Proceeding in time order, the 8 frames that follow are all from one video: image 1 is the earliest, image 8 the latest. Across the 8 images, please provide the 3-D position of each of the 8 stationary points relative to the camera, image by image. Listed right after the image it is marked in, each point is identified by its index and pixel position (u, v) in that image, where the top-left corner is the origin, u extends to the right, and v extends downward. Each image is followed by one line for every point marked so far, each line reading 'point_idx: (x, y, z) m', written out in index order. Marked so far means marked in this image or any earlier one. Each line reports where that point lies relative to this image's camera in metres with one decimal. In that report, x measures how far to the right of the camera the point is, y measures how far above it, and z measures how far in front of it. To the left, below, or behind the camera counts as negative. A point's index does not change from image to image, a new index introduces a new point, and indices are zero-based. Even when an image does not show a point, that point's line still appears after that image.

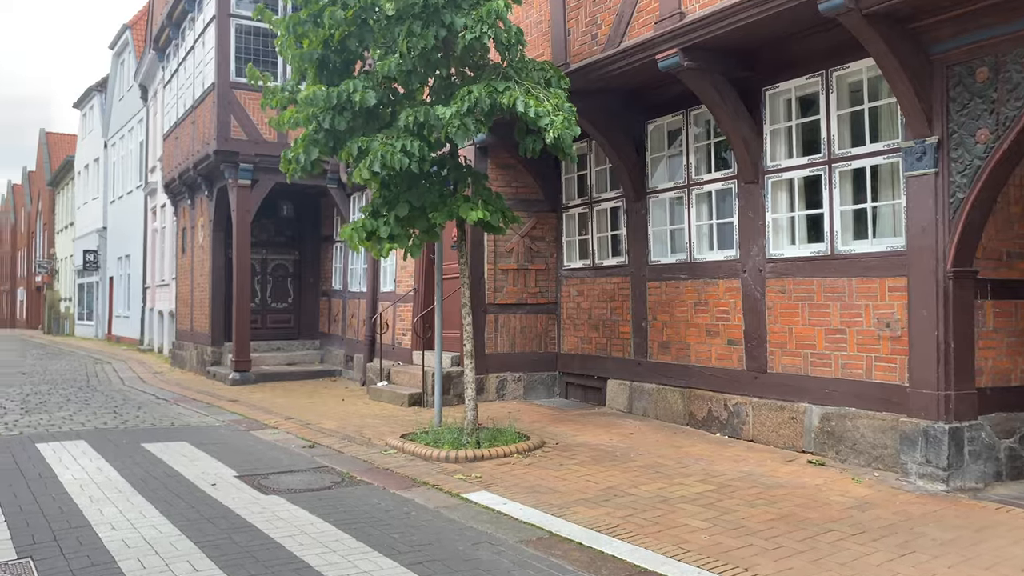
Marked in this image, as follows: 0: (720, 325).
0: (+1.9, -0.3, +7.9) m
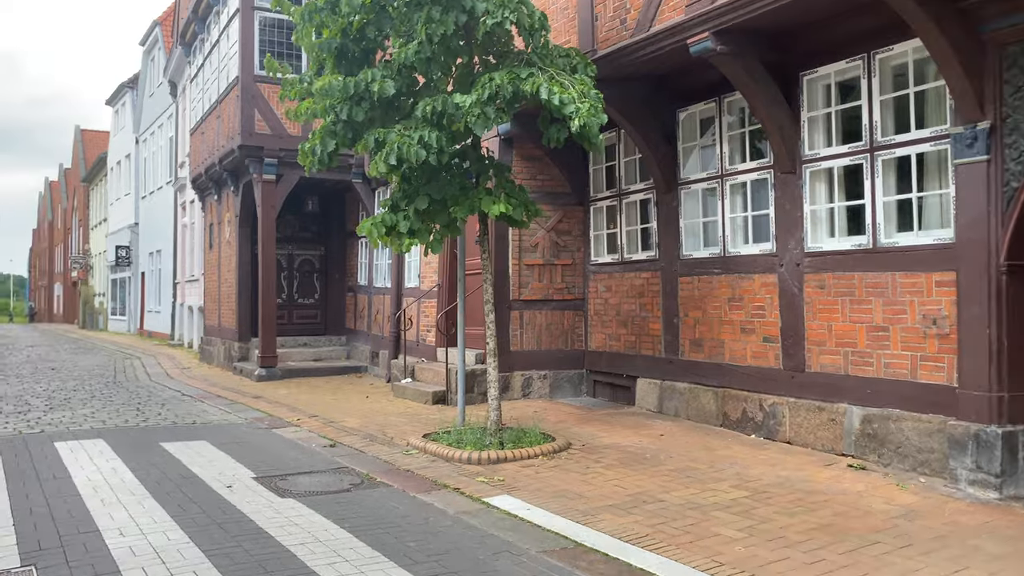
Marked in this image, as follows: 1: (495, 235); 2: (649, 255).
0: (+2.2, -0.3, +7.5) m
1: (-0.2, +0.6, +9.8) m
2: (+1.4, +0.4, +8.9) m
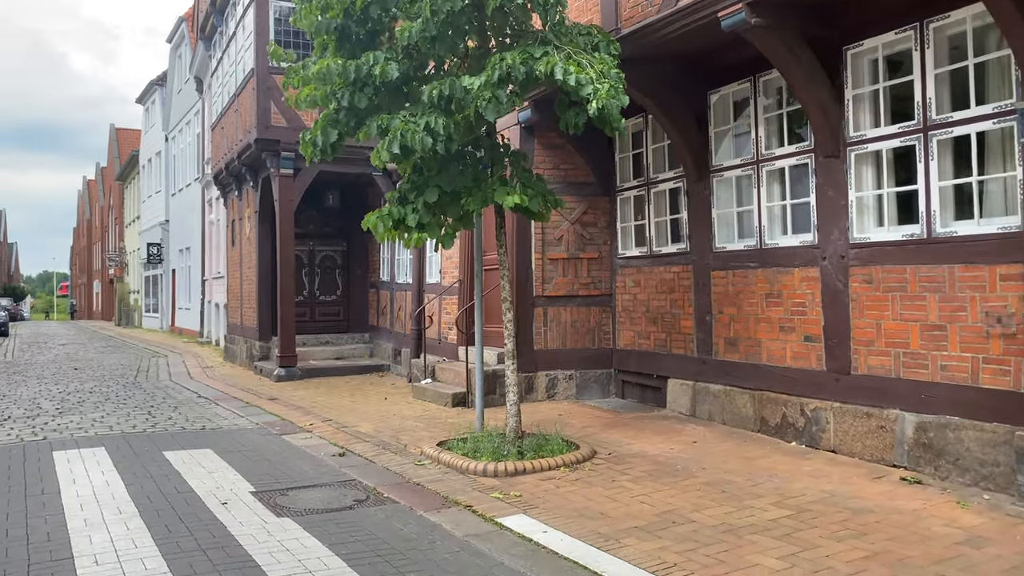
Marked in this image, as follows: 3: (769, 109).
0: (+2.3, -0.3, +6.9) m
1: (0.0, +0.7, +9.3) m
2: (+1.7, +0.4, +8.4) m
3: (+2.2, +1.6, +7.3) m
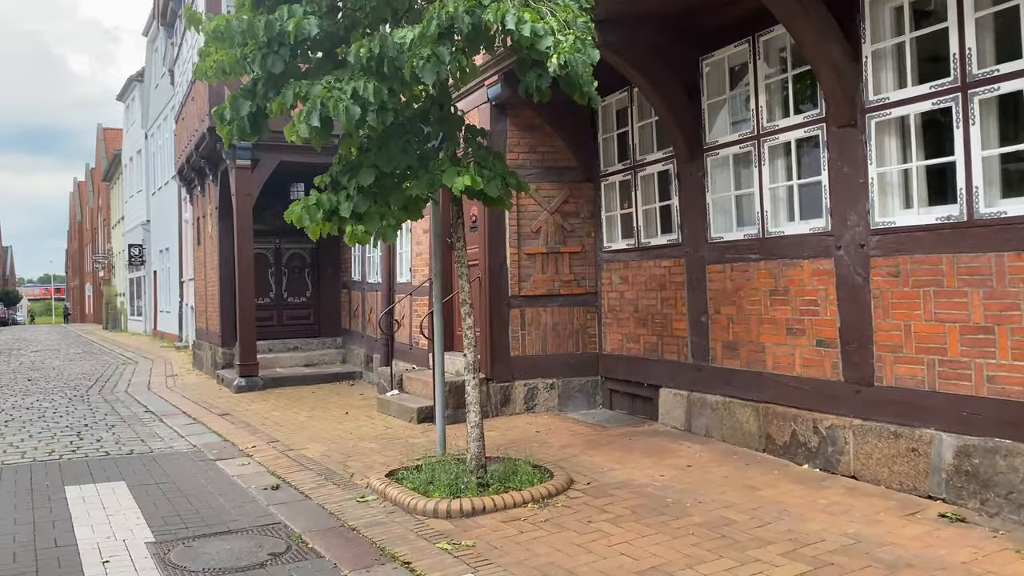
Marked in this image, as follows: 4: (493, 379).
0: (+2.0, -0.2, +5.9) m
1: (-0.2, +0.7, +8.2) m
2: (+1.4, +0.4, +7.3) m
3: (+1.9, +1.6, +6.2) m
4: (-0.2, -0.9, +8.2) m
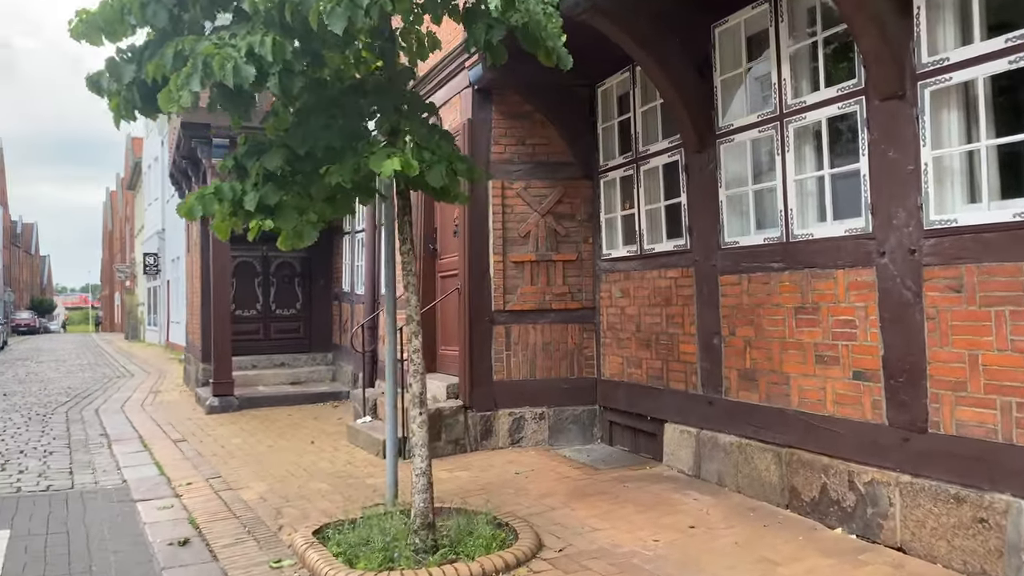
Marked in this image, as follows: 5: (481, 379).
0: (+1.8, -0.3, +4.7) m
1: (-0.4, +0.6, +7.1) m
2: (+1.2, +0.3, +6.1) m
3: (+1.7, +1.5, +5.1) m
4: (-0.3, -1.0, +7.1) m
5: (-0.3, -0.8, +7.1) m
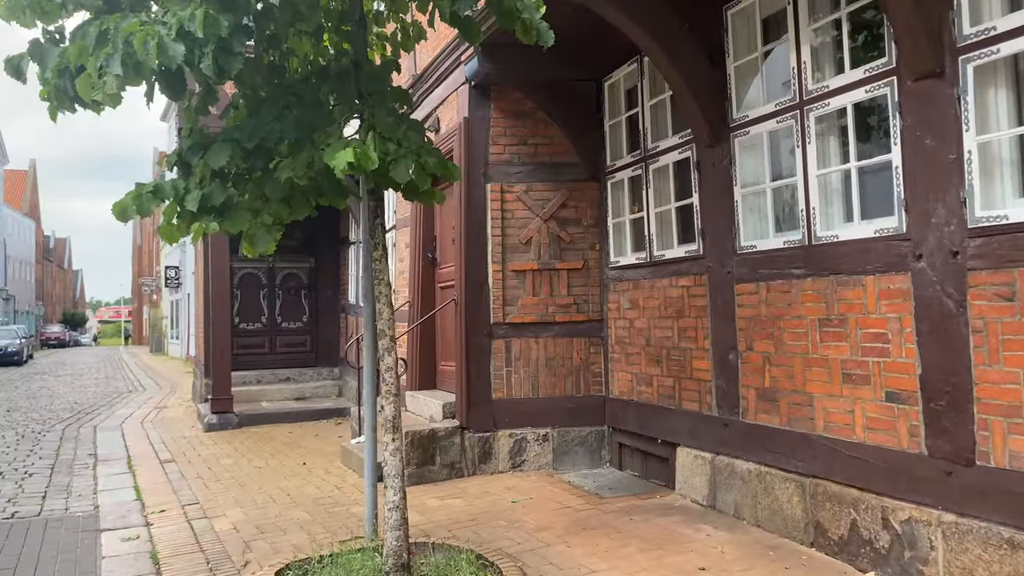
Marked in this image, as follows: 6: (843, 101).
0: (+1.7, -0.4, +4.1) m
1: (-0.4, +0.5, +6.6) m
2: (+1.2, +0.3, +5.6) m
3: (+1.6, +1.4, +4.5) m
4: (-0.3, -1.1, +6.5) m
5: (-0.3, -0.8, +6.6) m
6: (+1.7, +0.9, +4.3) m
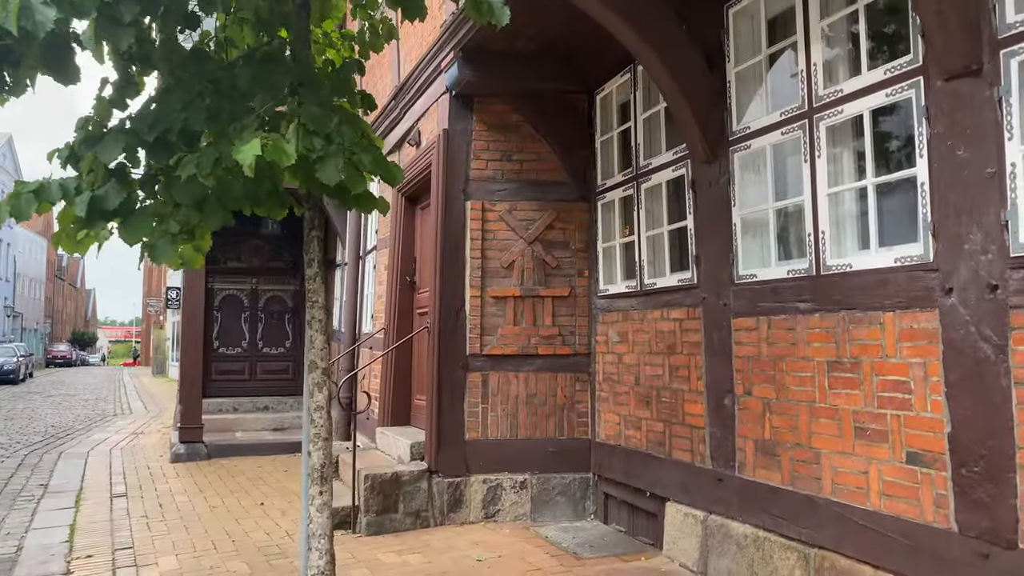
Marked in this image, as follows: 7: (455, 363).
0: (+1.5, -0.5, +3.4) m
1: (-0.5, +0.3, +6.0) m
2: (+1.0, +0.1, +4.9) m
3: (+1.5, +1.3, +3.9) m
4: (-0.5, -1.3, +5.9) m
5: (-0.4, -1.0, +5.9) m
6: (+1.5, +0.8, +3.7) m
7: (-0.4, -0.5, +6.0) m
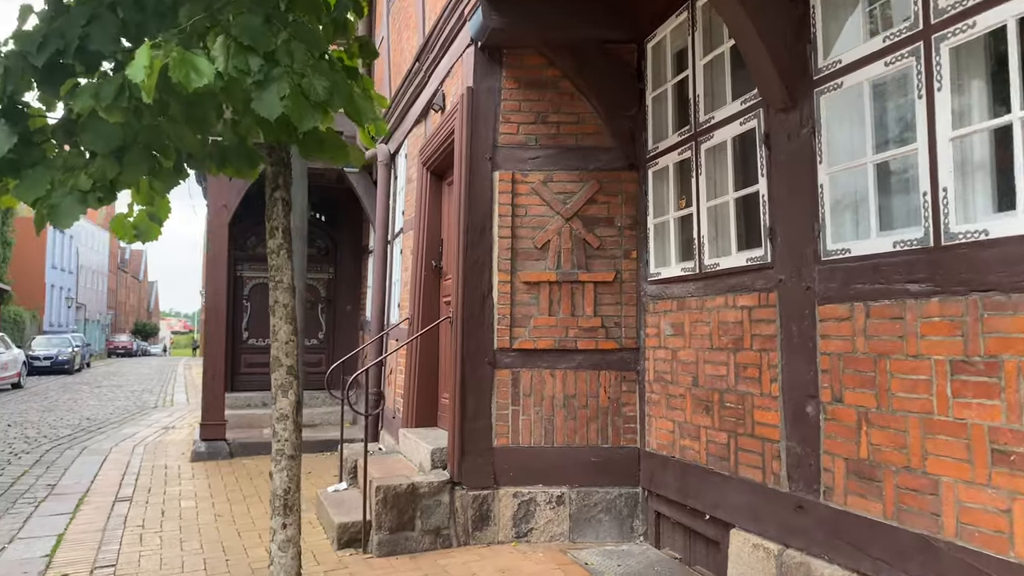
0: (+1.6, -0.4, +2.5) m
1: (-0.3, +0.4, +5.2) m
2: (+1.1, +0.1, +4.0) m
3: (+1.5, +1.4, +3.0) m
4: (-0.3, -1.2, +5.1) m
5: (-0.2, -0.9, +5.1) m
6: (+1.6, +0.9, +2.7) m
7: (-0.2, -0.4, +5.2) m
